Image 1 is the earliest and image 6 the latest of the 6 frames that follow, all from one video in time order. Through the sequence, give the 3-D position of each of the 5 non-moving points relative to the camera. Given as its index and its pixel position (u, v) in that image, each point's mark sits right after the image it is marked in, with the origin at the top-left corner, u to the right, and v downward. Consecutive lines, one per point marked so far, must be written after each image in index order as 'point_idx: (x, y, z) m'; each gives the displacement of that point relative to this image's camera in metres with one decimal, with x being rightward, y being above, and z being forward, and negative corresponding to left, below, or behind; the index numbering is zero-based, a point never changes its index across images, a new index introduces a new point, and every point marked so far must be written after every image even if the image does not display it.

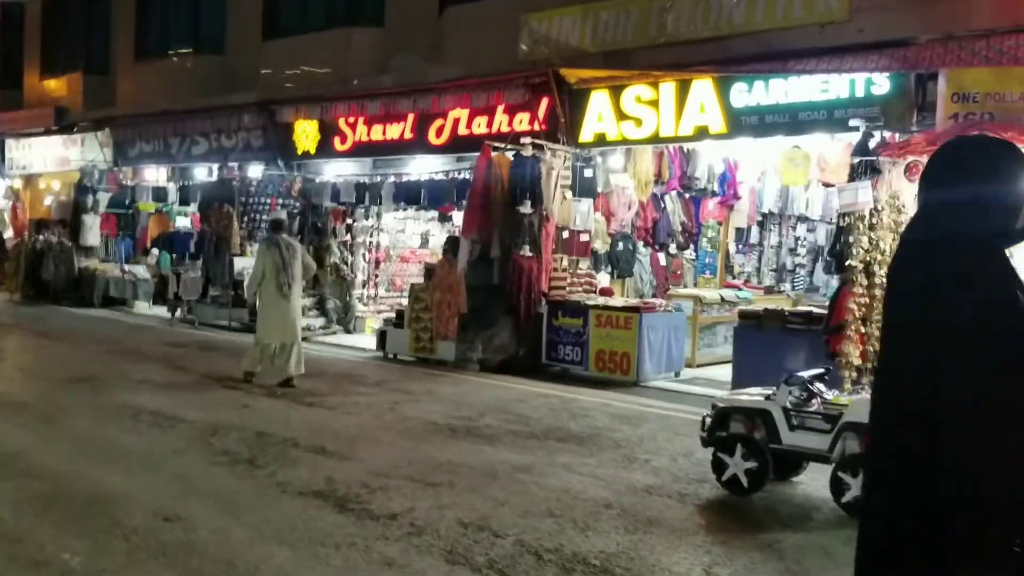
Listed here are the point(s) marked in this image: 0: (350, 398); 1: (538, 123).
0: (-1.4, -1.0, +8.3) m
1: (+0.3, +2.0, +11.5) m
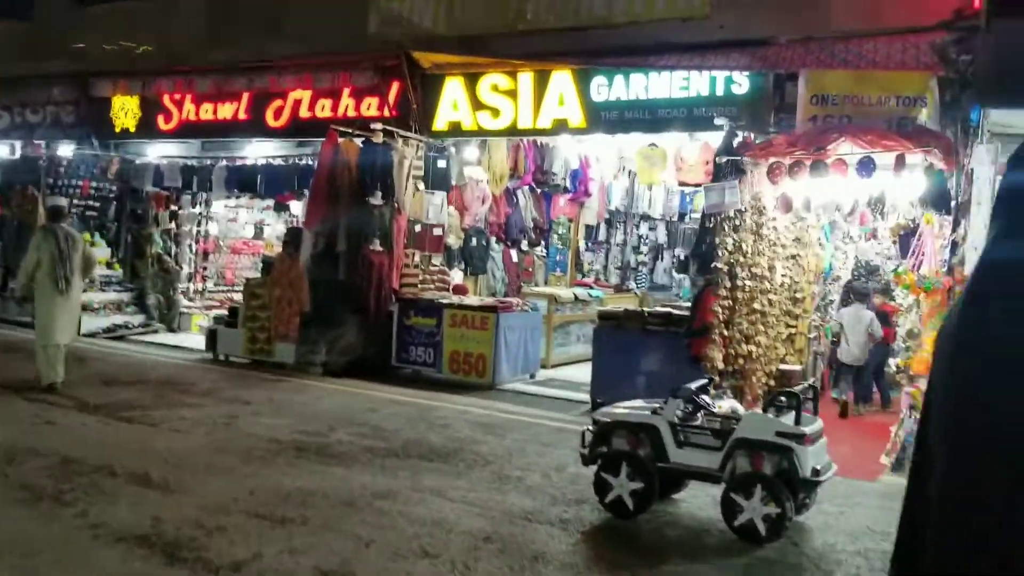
0: (-2.6, -1.0, +7.4) m
1: (-1.4, +2.1, +10.8) m
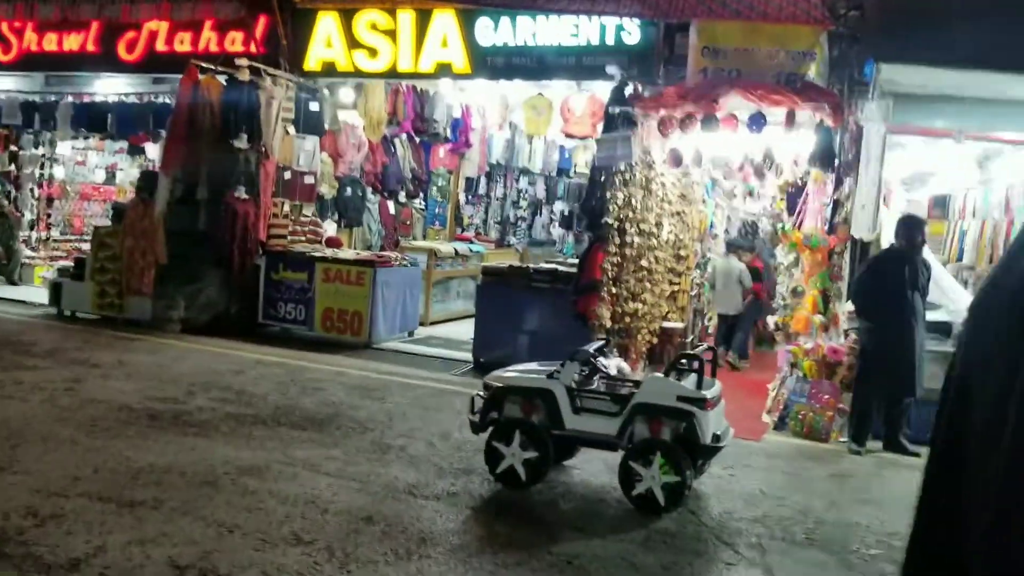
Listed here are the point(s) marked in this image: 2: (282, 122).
0: (-3.5, -0.6, +6.5) m
1: (-2.7, +2.6, +10.0) m
2: (-2.4, +1.7, +9.8) m
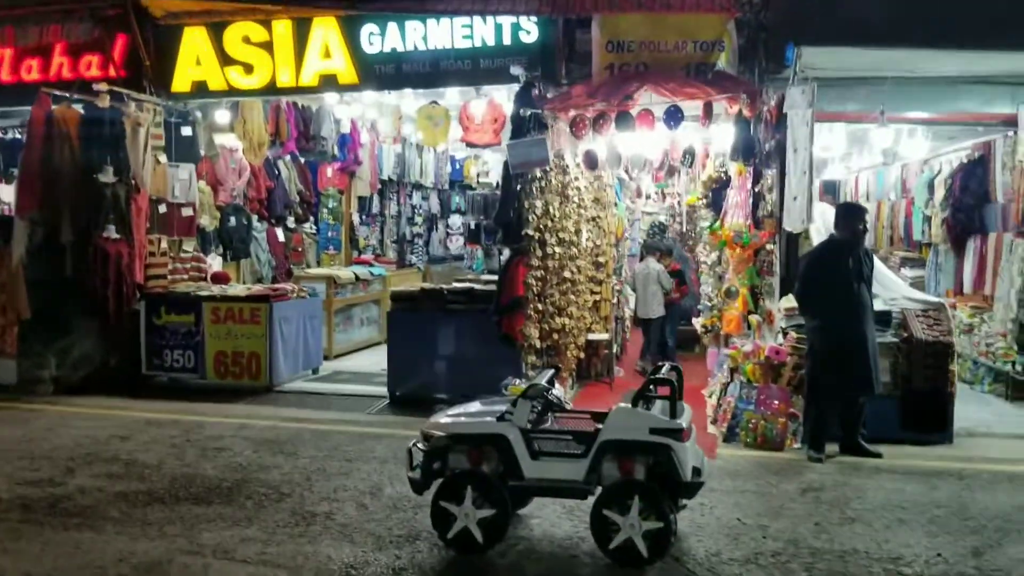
0: (-3.9, -1.1, +5.5) m
1: (-3.8, +2.1, +9.0) m
2: (-3.4, +1.3, +8.8) m
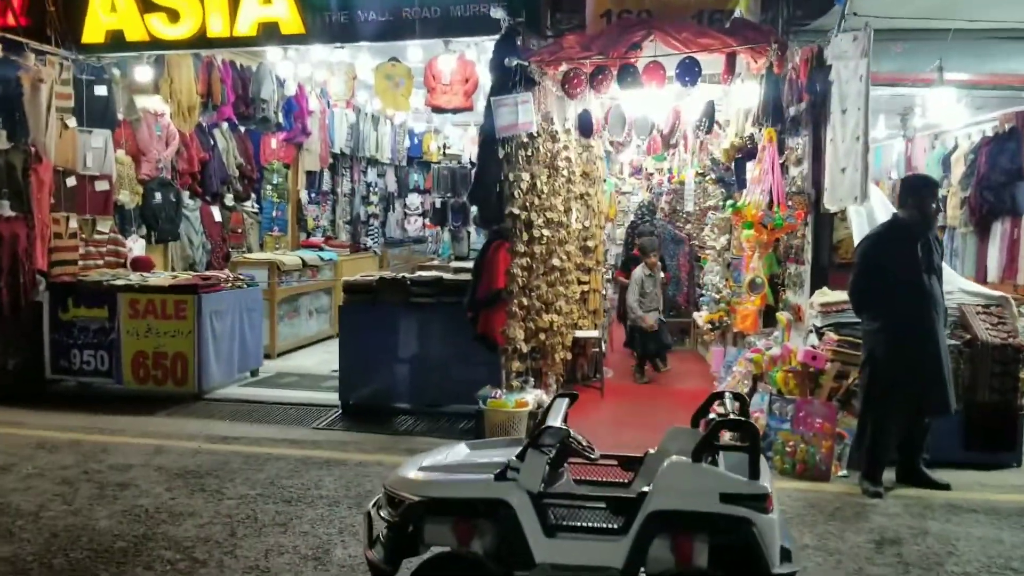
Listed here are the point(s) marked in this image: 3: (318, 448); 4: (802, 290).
0: (-4.0, -1.0, +4.1) m
1: (-4.0, +2.2, +7.5) m
2: (-3.6, +1.4, +7.4) m
3: (-1.2, -1.0, +5.6) m
4: (+1.8, 0.0, +6.0) m
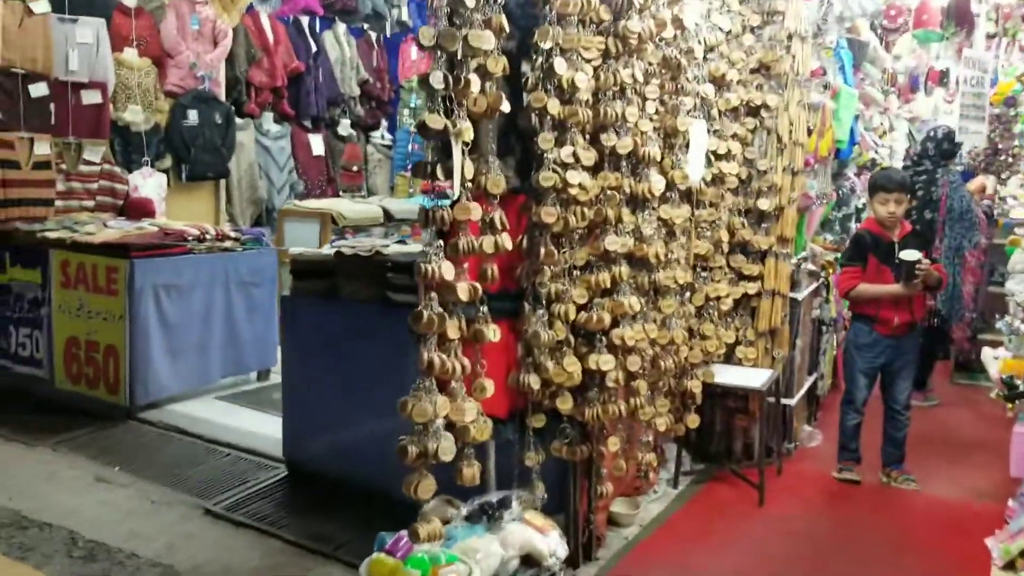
0: (-4.4, -0.9, +2.5) m
1: (-3.2, +2.5, +5.5) m
2: (-2.8, +1.7, +5.3) m
3: (-1.3, -0.9, +2.9) m
4: (+1.7, -0.2, +2.2) m
